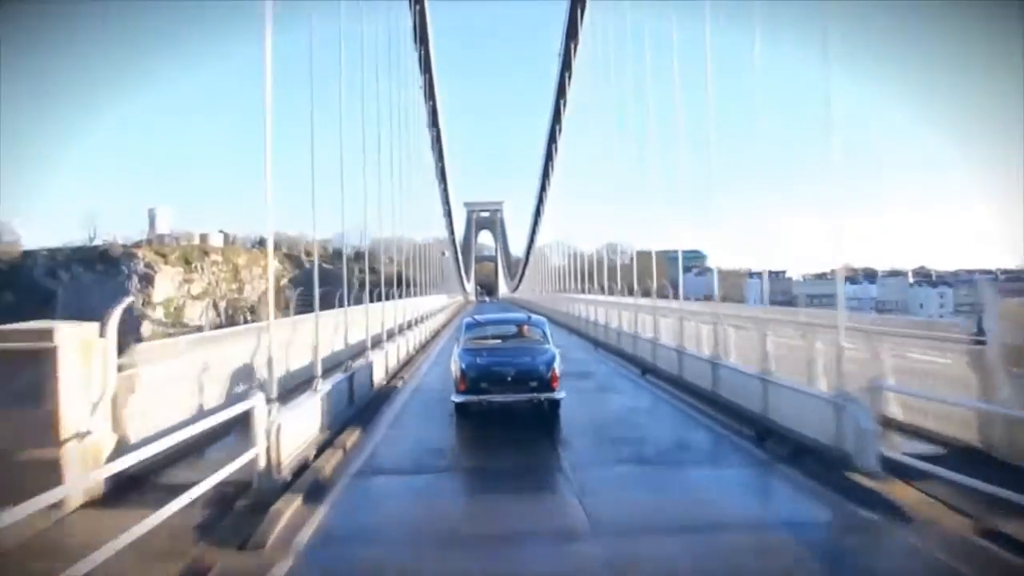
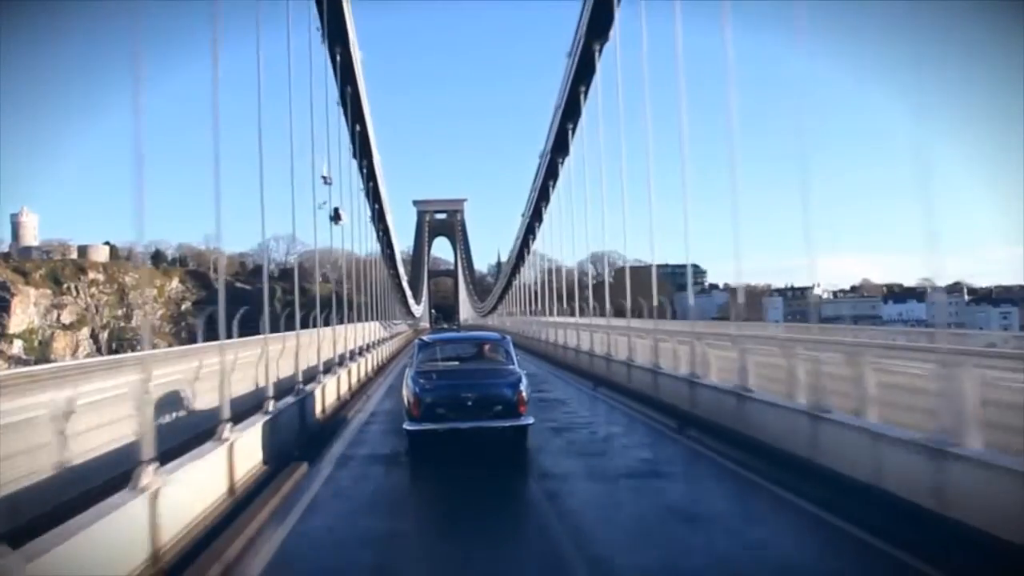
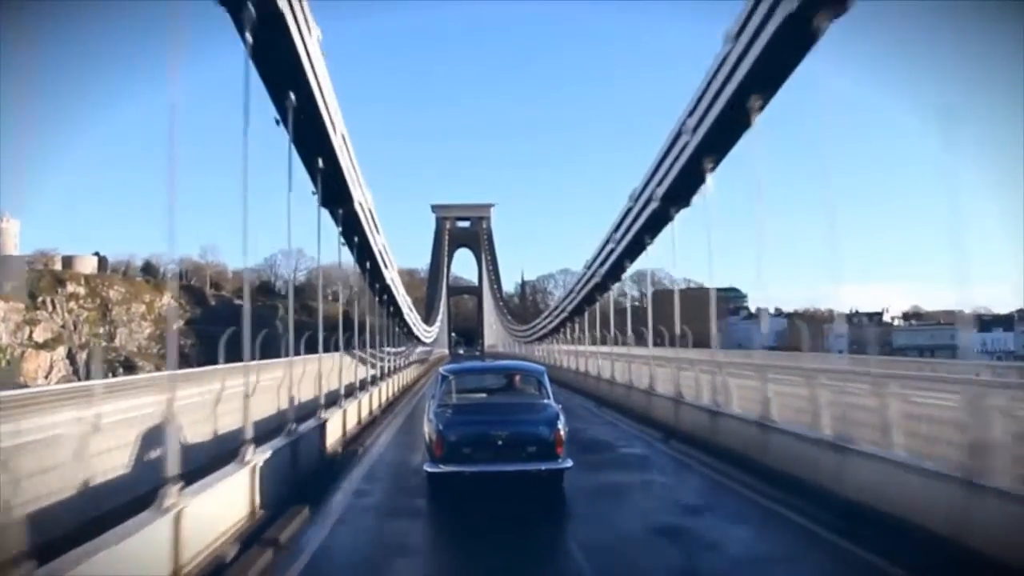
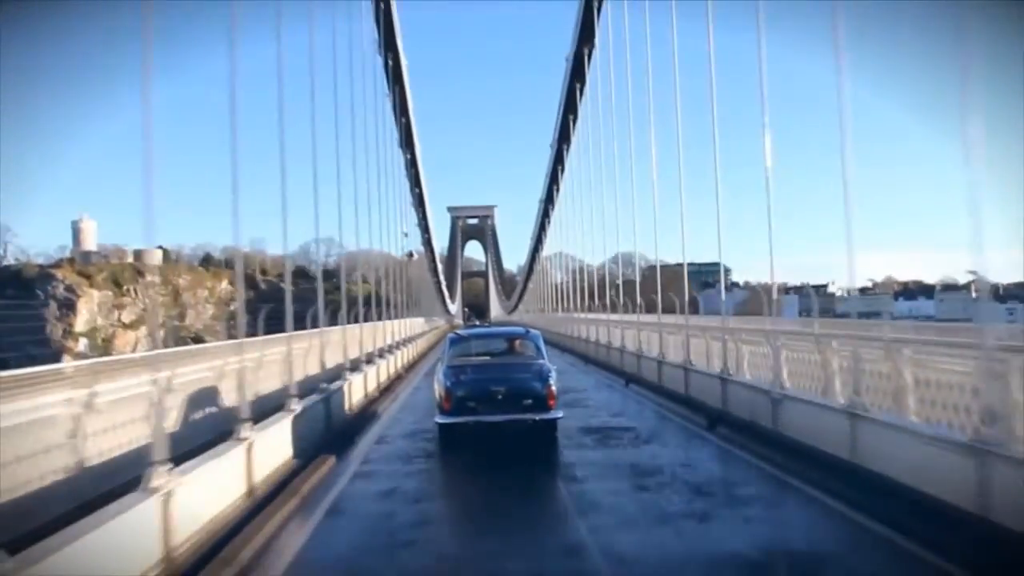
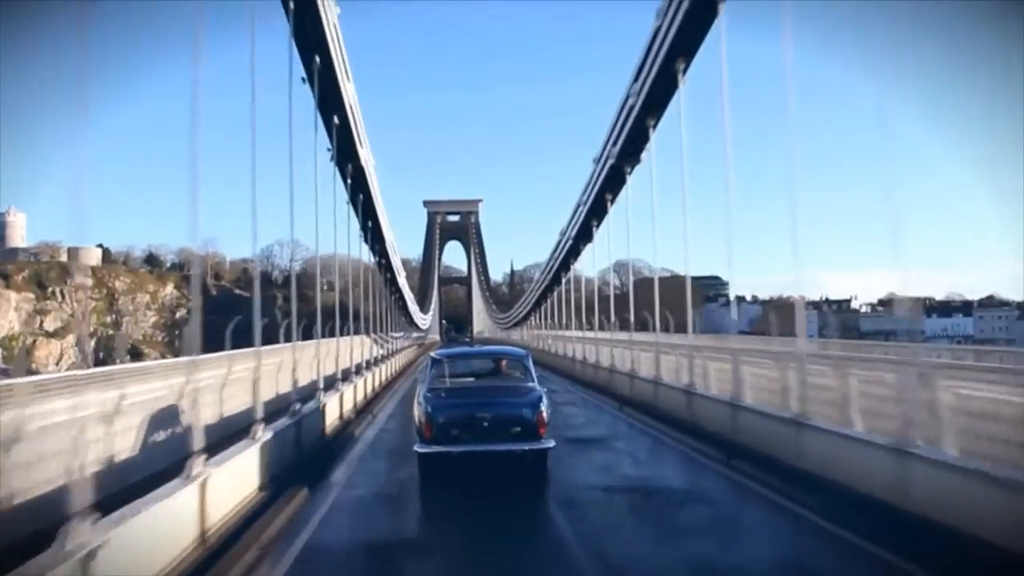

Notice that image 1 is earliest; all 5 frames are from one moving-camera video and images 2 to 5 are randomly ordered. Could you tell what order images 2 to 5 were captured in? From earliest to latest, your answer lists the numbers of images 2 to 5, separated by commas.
4, 2, 5, 3
